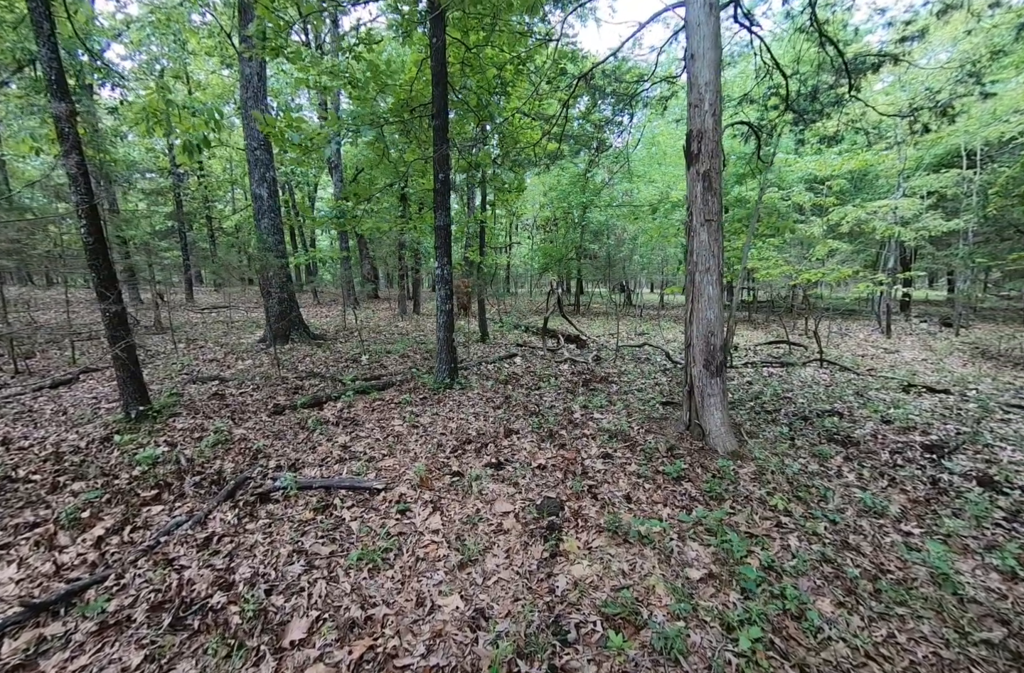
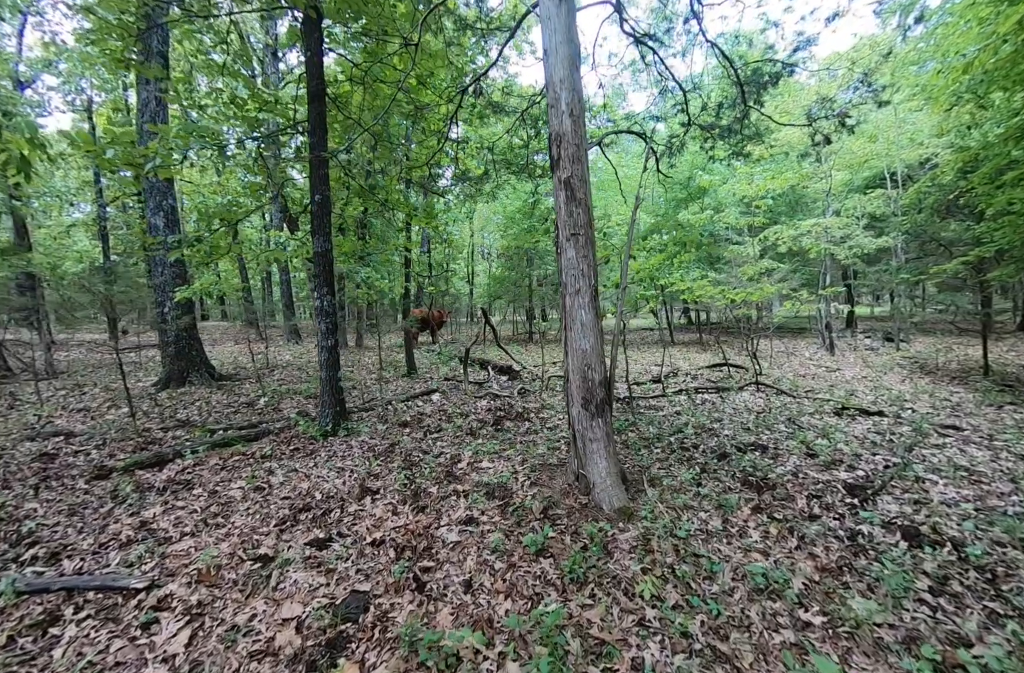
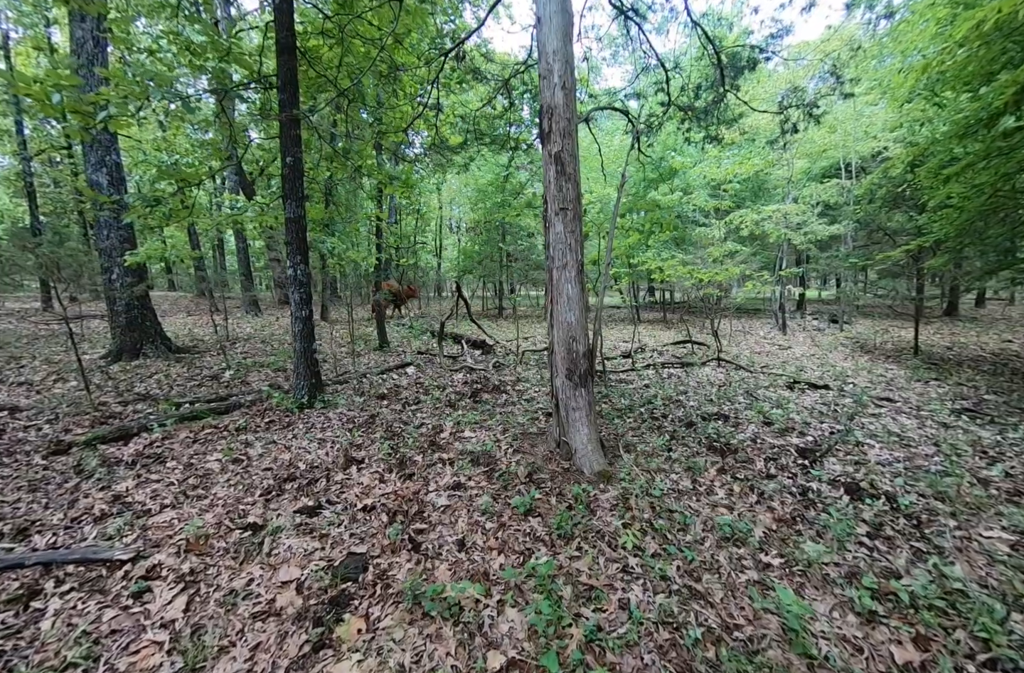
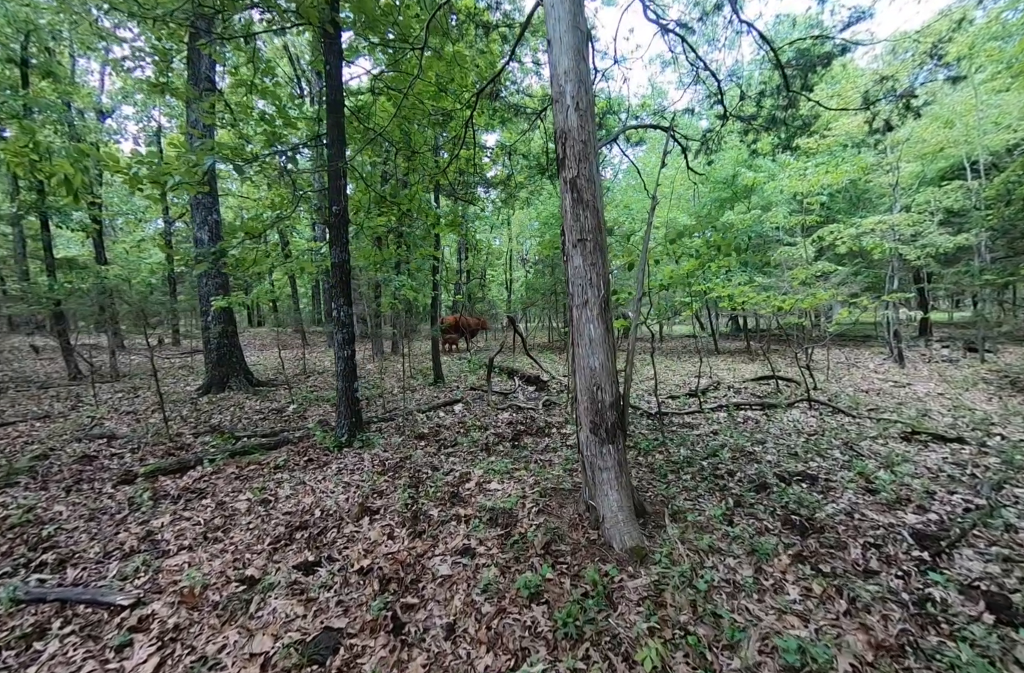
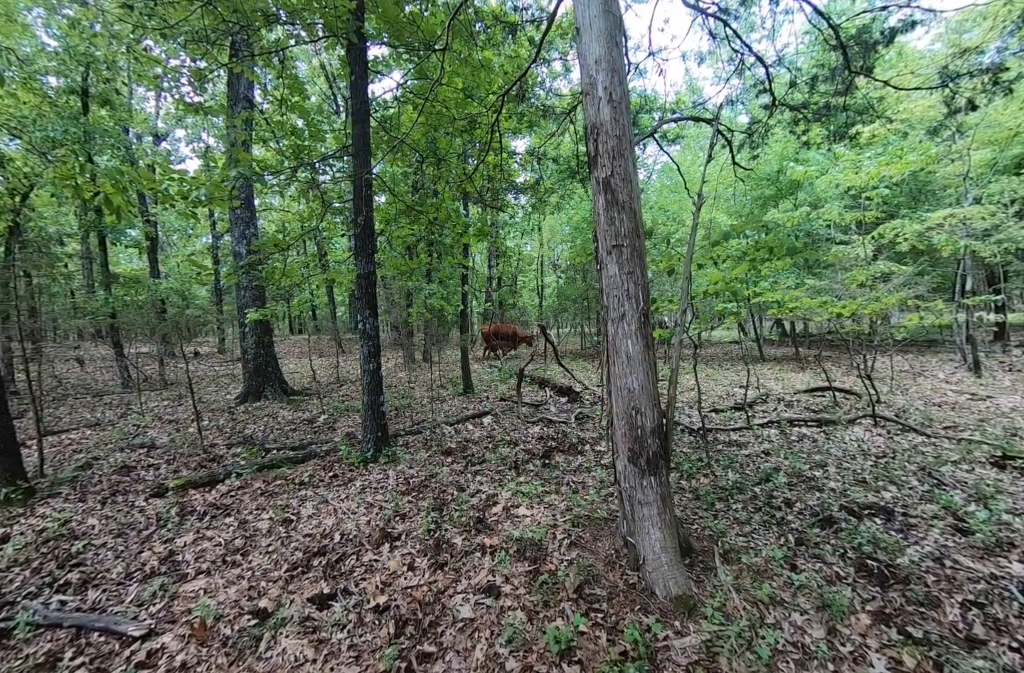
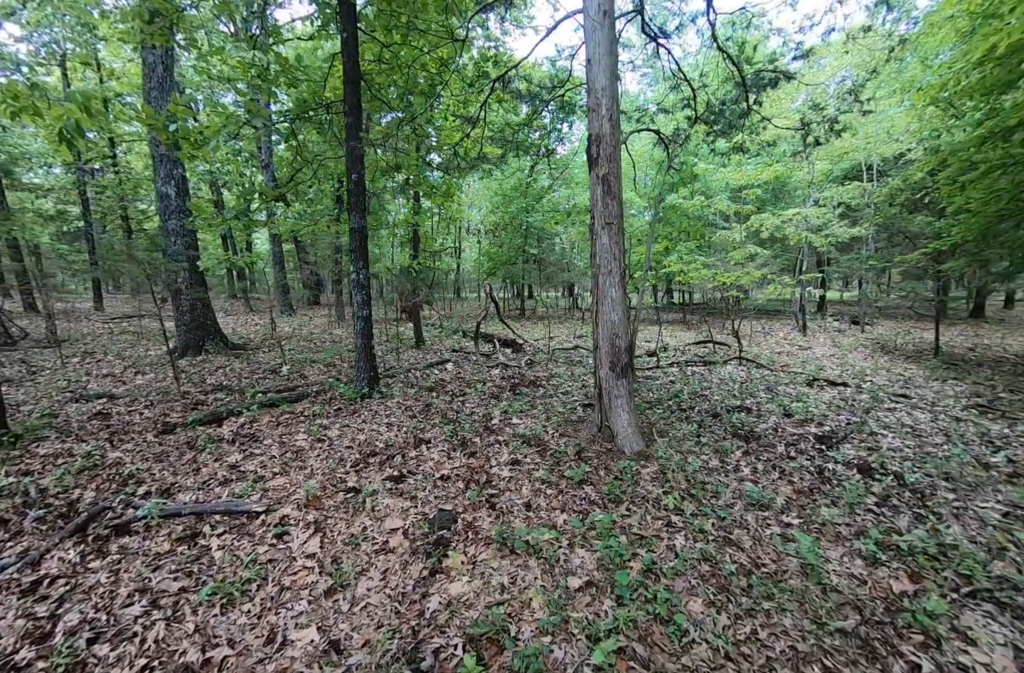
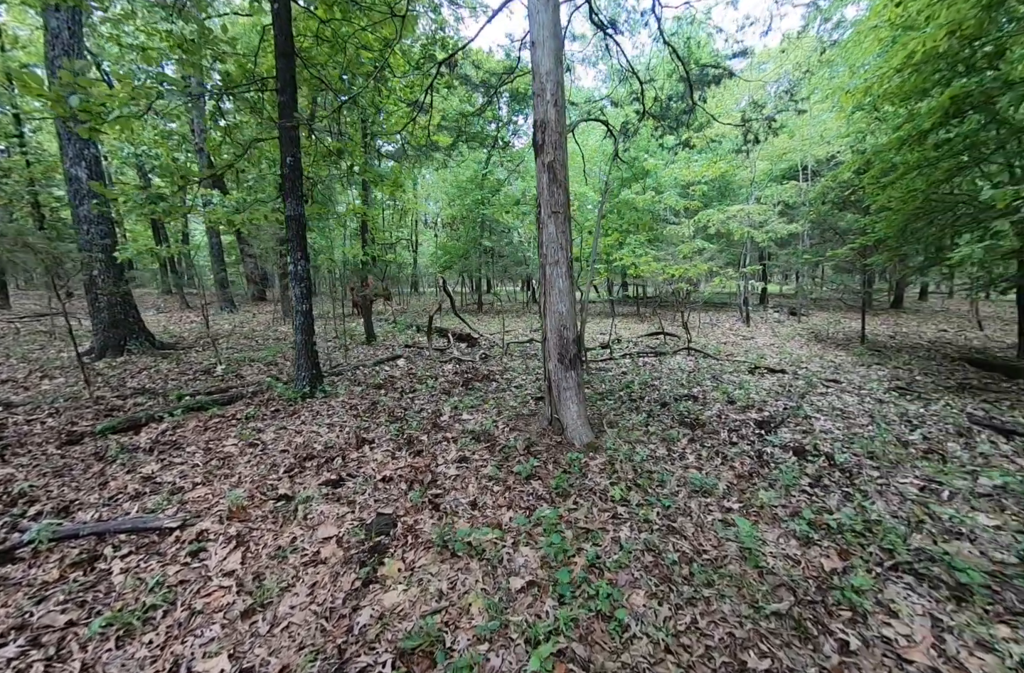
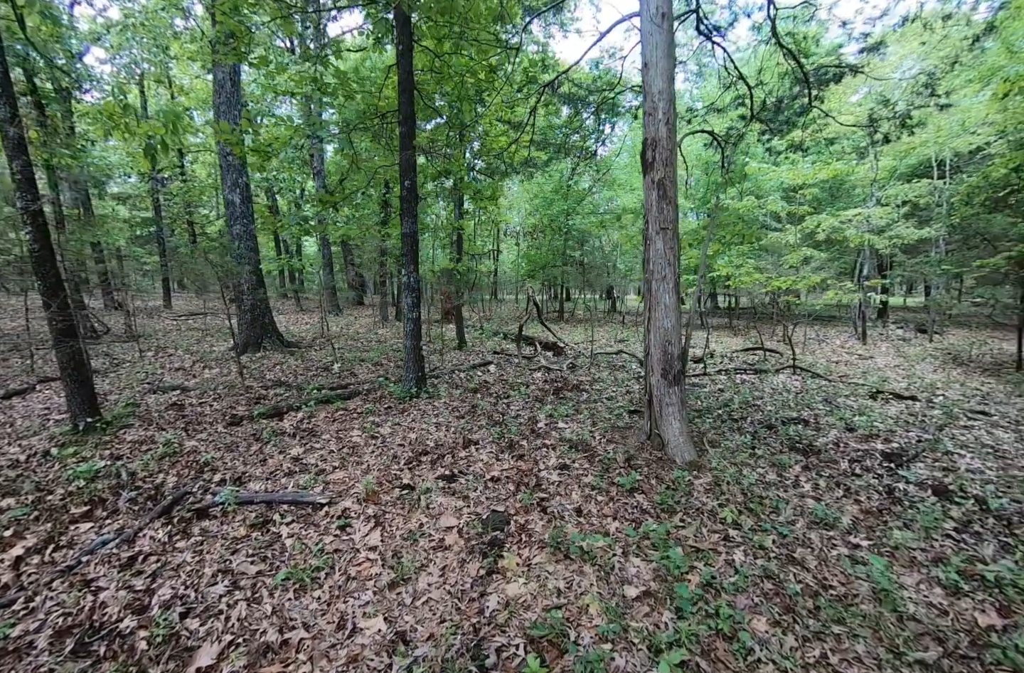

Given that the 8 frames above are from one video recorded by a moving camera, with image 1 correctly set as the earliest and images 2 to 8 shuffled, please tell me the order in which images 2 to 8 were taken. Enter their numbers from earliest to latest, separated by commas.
8, 6, 7, 3, 2, 4, 5
